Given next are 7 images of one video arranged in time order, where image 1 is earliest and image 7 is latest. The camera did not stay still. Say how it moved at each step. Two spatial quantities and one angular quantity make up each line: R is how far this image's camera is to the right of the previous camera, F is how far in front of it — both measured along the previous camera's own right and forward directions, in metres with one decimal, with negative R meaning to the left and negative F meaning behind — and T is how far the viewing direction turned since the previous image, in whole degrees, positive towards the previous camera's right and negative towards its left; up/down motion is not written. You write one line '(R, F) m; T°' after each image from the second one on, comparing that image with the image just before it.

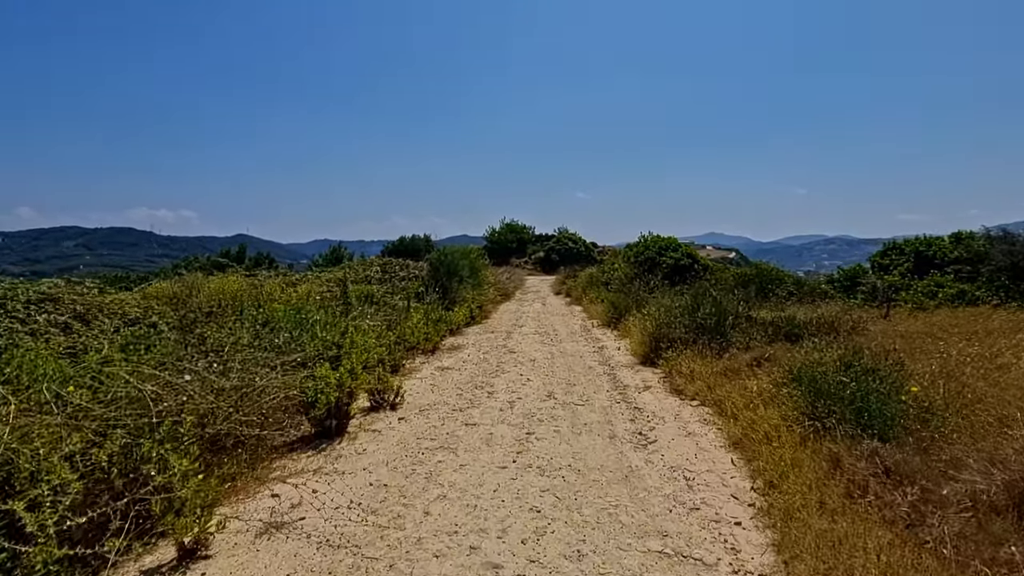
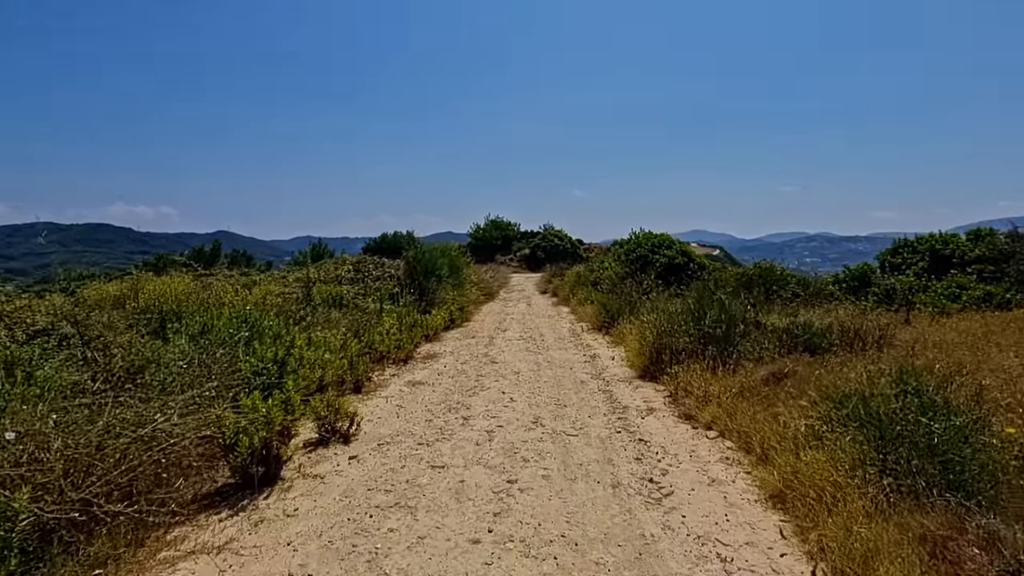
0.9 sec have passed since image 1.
(+0.1, +1.2) m; +2°
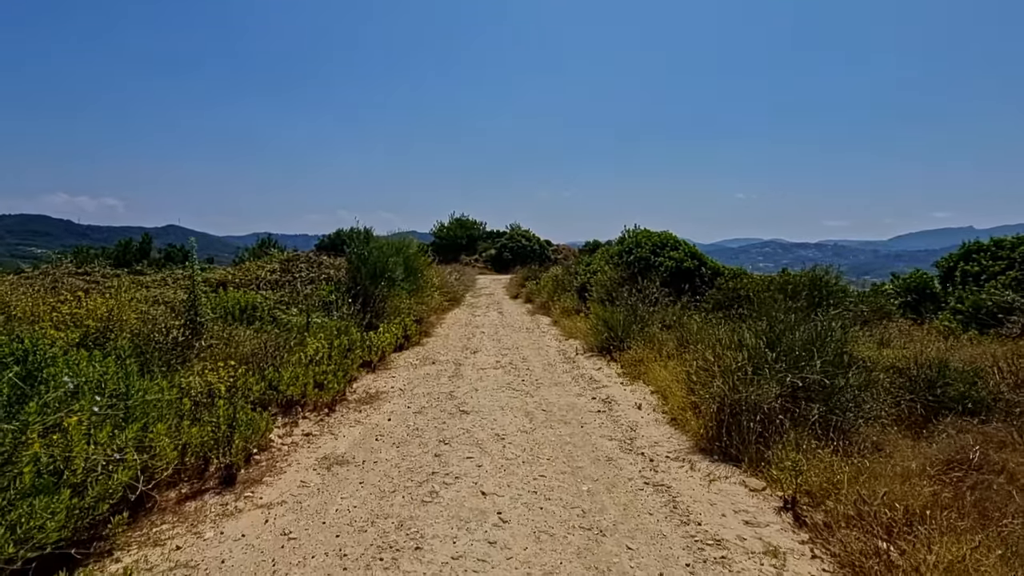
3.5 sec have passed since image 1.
(-0.2, +3.2) m; +4°
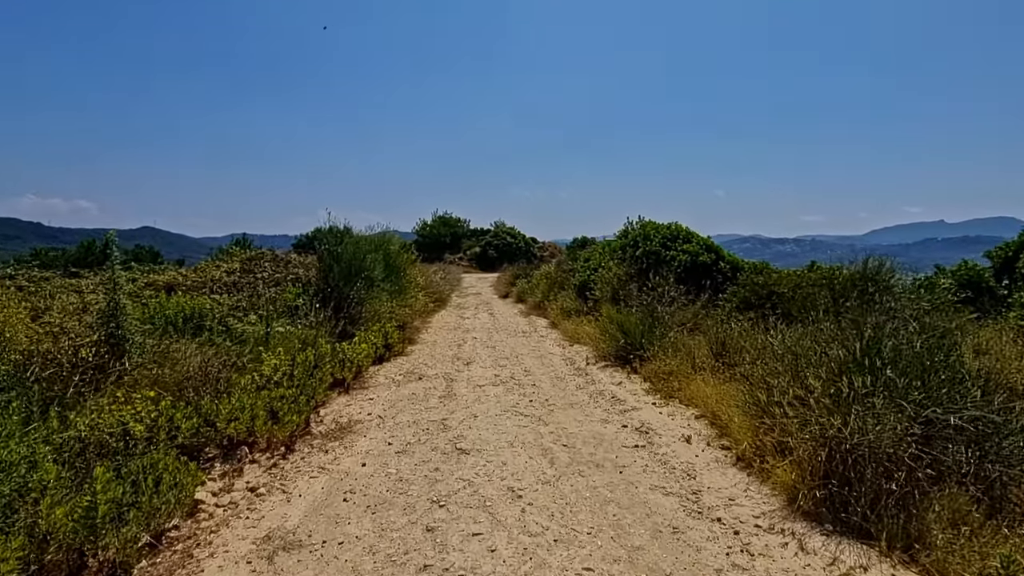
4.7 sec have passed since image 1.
(-0.3, +1.5) m; +2°
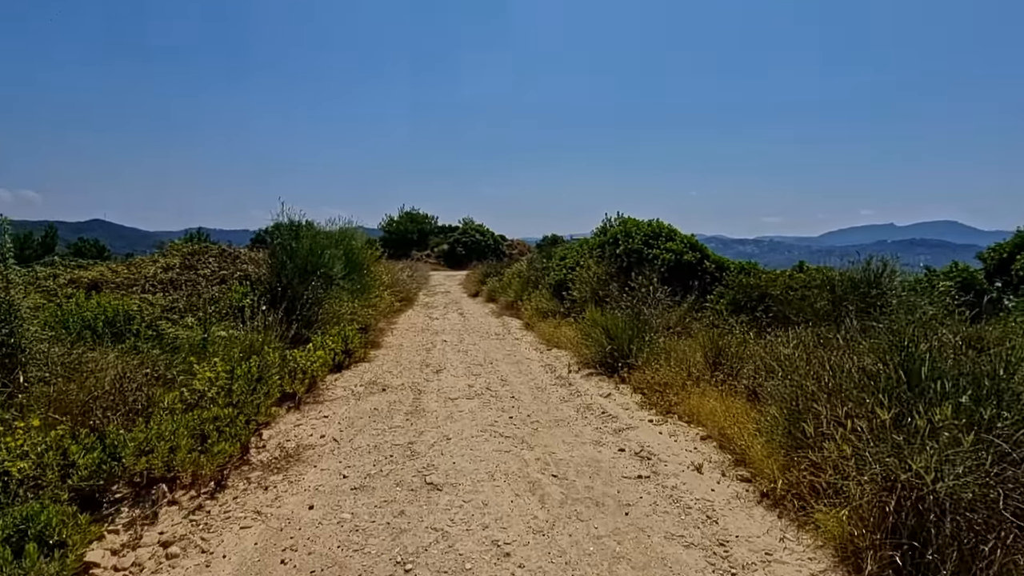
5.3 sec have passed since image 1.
(-0.1, +0.8) m; +4°
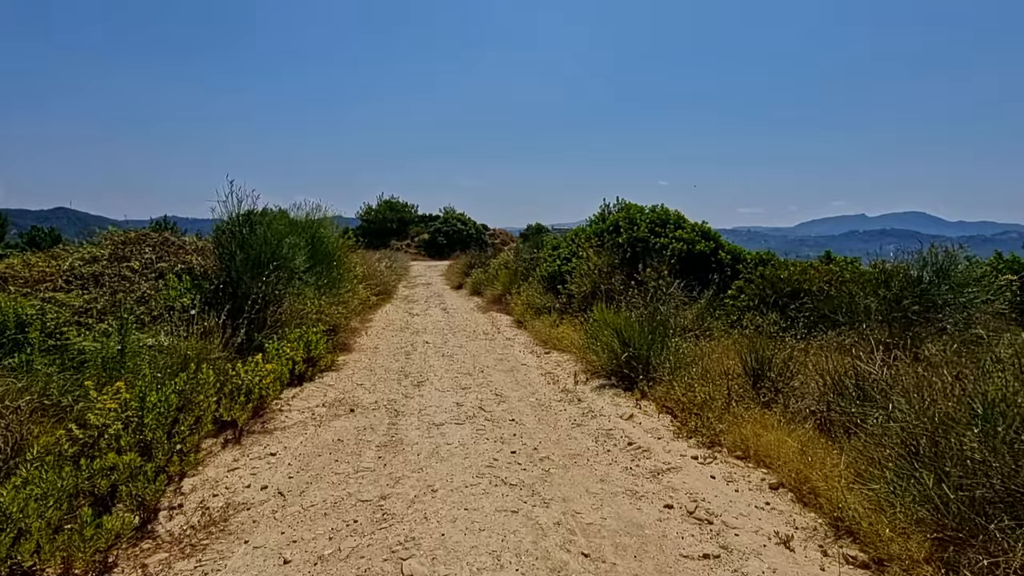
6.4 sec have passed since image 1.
(-0.2, +1.3) m; +2°
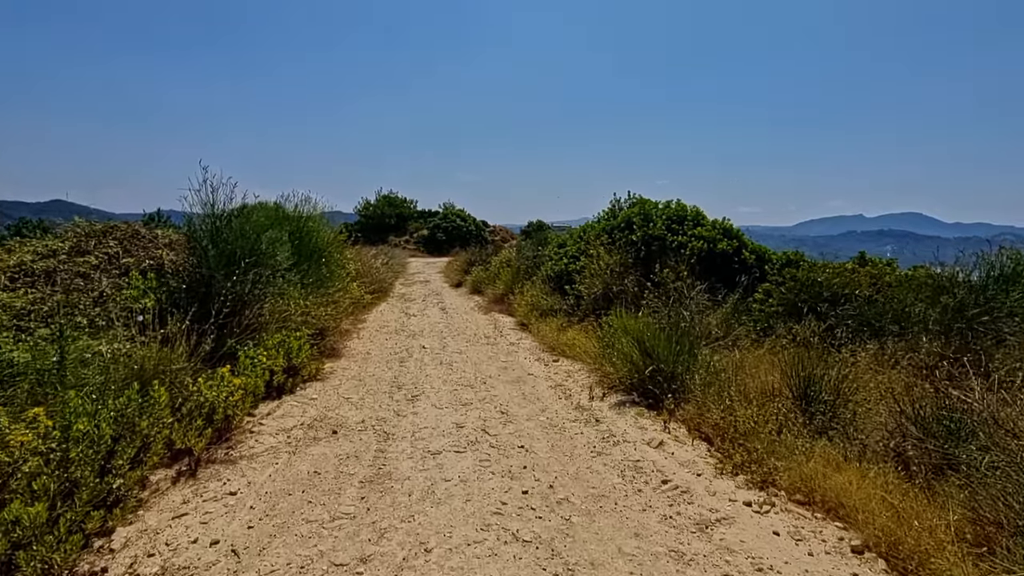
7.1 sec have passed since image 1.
(-0.1, +0.8) m; 0°
